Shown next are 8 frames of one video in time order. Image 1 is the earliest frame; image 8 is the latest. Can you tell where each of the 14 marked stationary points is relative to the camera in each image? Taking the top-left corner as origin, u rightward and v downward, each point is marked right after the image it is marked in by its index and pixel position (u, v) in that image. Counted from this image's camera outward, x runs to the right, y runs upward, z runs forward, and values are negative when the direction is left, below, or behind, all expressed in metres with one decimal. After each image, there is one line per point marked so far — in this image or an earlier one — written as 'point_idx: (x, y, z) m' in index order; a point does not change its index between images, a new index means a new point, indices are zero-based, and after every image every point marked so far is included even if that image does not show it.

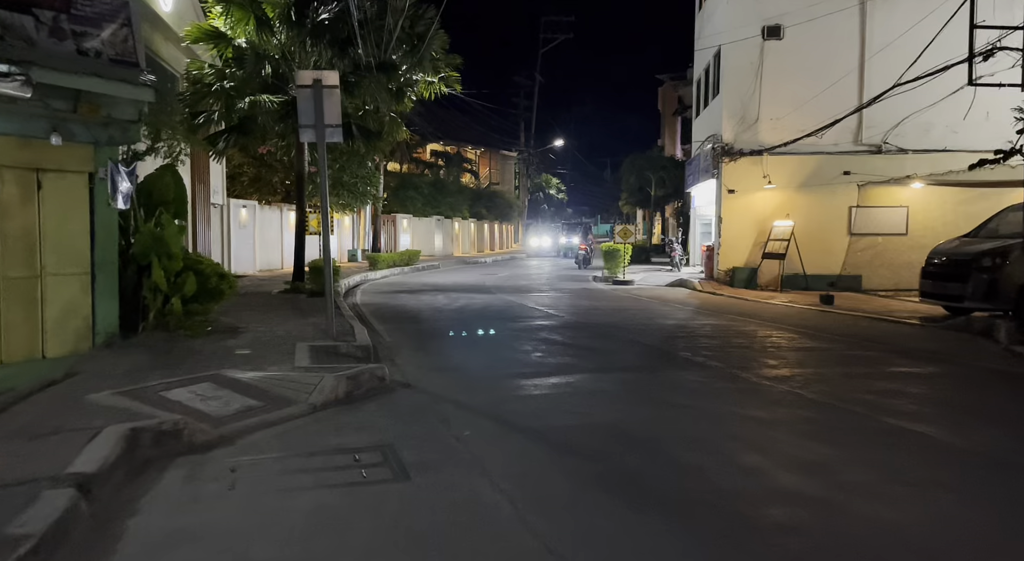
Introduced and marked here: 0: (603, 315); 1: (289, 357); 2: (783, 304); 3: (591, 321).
0: (+1.8, -0.6, +17.2) m
1: (-2.5, -0.9, +9.5) m
2: (+5.9, -0.5, +19.3) m
3: (+1.4, -0.7, +15.3) m
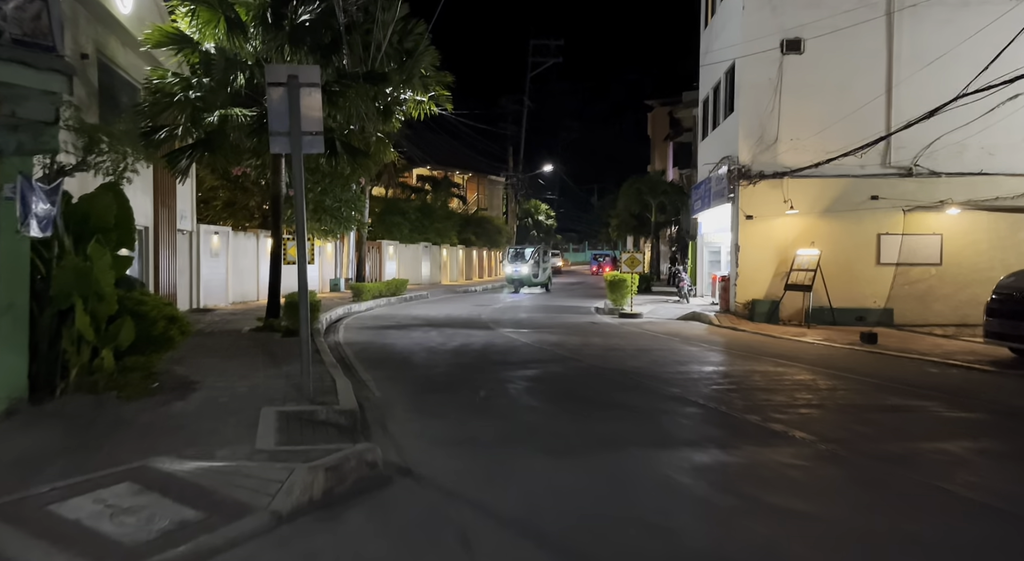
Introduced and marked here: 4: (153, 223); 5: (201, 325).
0: (+1.9, -1.3, +15.1) m
1: (-2.2, -1.3, +7.3) m
2: (+6.0, -1.3, +17.2) m
3: (+1.5, -1.3, +13.2) m
4: (-7.9, +1.3, +19.0) m
5: (-6.5, -1.0, +18.1) m
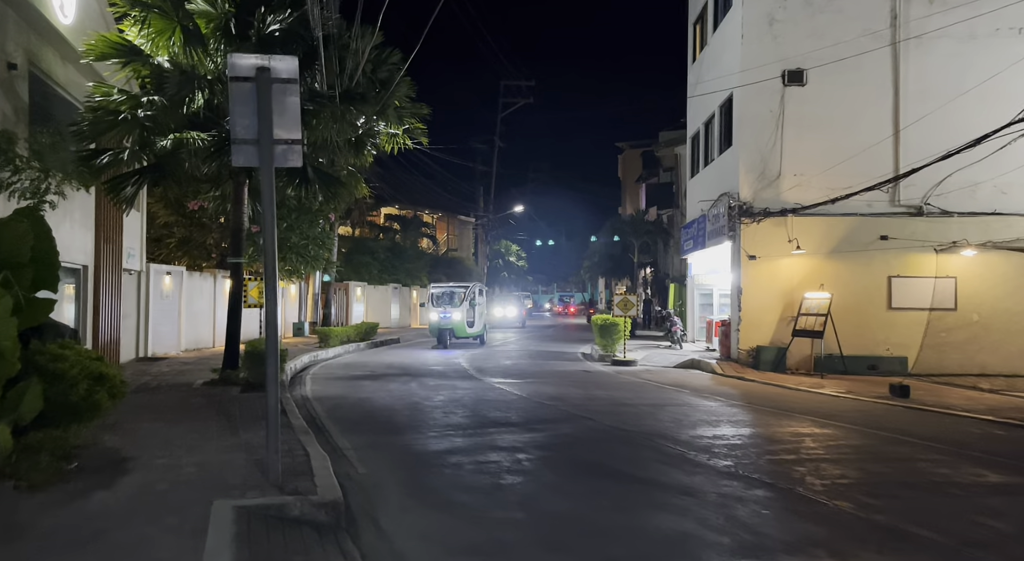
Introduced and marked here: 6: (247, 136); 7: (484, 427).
0: (+1.9, -2.0, +13.2) m
1: (-1.9, -1.6, +5.2) m
2: (+5.8, -2.1, +15.5) m
3: (+1.6, -1.9, +11.3) m
4: (-8.1, +0.4, +16.9) m
5: (-6.7, -1.8, +15.8) m
6: (-2.2, +1.2, +7.0) m
7: (-0.4, -1.9, +11.3) m
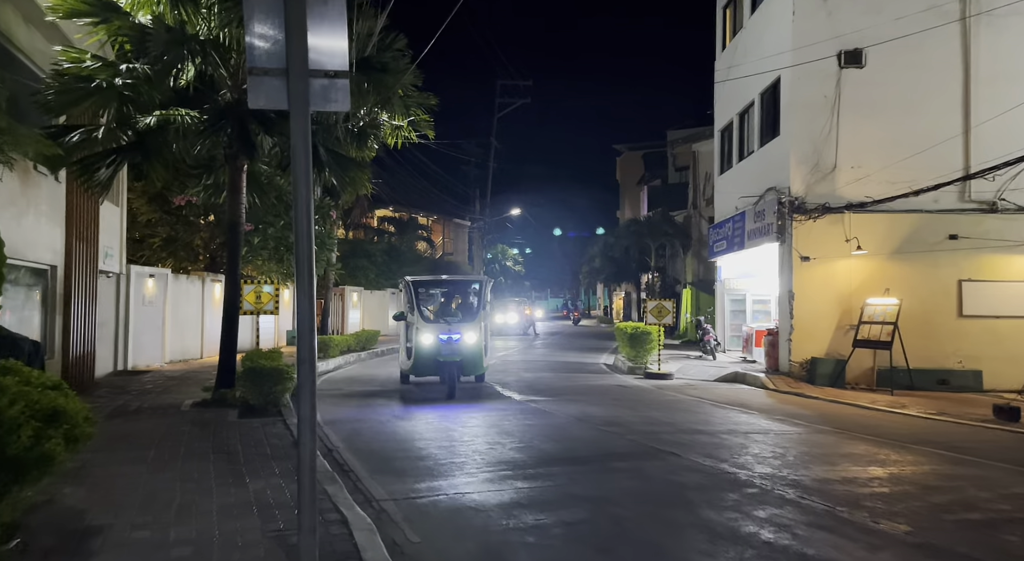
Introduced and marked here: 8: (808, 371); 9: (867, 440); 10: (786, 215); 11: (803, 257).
0: (+2.6, -2.0, +11.0) m
1: (-1.1, -1.6, +3.0) m
2: (+6.5, -2.1, +13.4) m
3: (+2.3, -1.9, +9.1) m
4: (-7.5, +0.4, +14.5) m
5: (-6.0, -1.8, +13.5) m
6: (-1.4, +1.2, +4.8) m
7: (+0.4, -1.9, +9.0) m
8: (+6.4, -1.9, +18.6) m
9: (+4.5, -2.0, +11.0) m
10: (+6.0, +1.4, +18.9) m
11: (+6.3, +0.5, +18.7) m
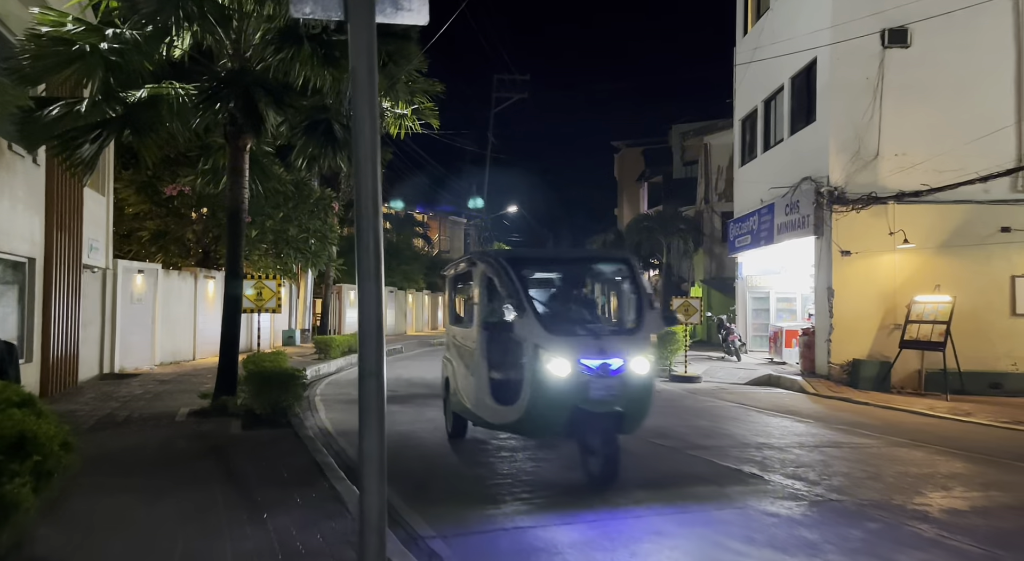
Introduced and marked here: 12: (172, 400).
0: (+3.1, -2.0, +9.7) m
1: (-0.5, -1.5, +1.6) m
2: (+6.9, -2.1, +12.1) m
3: (+2.8, -1.9, +7.7) m
4: (-7.0, +0.4, +13.0) m
5: (-5.5, -1.7, +12.0) m
6: (-0.8, +1.3, +3.4) m
7: (+0.9, -1.9, +7.7) m
8: (+6.7, -1.9, +17.3) m
9: (+5.0, -2.0, +9.7) m
10: (+6.4, +1.5, +17.6) m
11: (+6.7, +0.6, +17.4) m
12: (-5.0, -1.8, +12.7) m
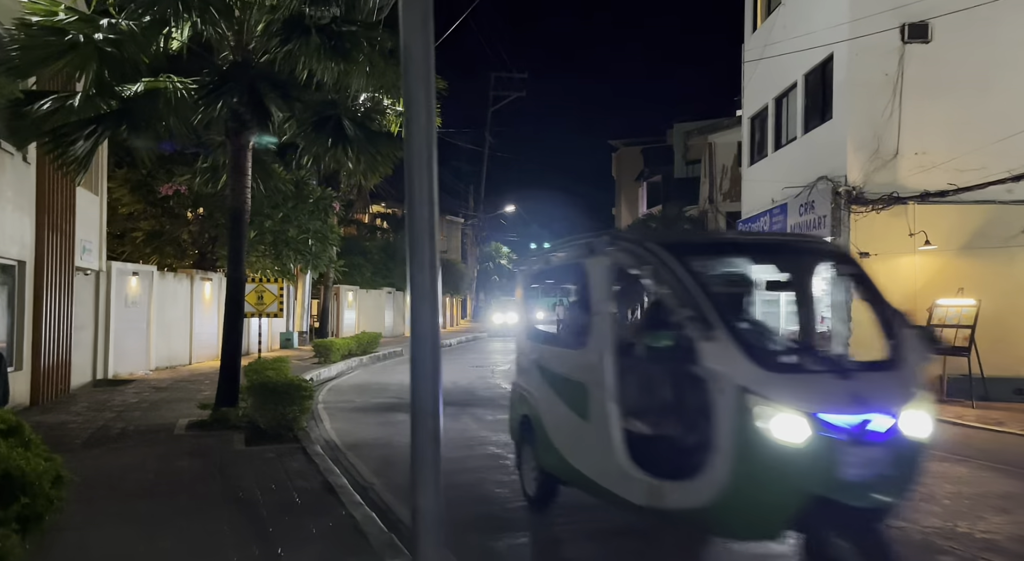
0: (+3.3, -2.0, +9.1) m
1: (-0.2, -1.6, +1.0) m
2: (+7.2, -2.1, +11.6) m
3: (+3.1, -1.9, +7.2) m
4: (-6.8, +0.4, +12.4) m
5: (-5.3, -1.8, +11.4) m
6: (-0.5, +1.2, +2.8) m
7: (+1.1, -1.9, +7.1) m
8: (+6.9, -1.9, +16.8) m
9: (+5.3, -2.0, +9.2) m
10: (+6.6, +1.5, +17.1) m
11: (+6.9, +0.5, +16.9) m
12: (-4.8, -1.8, +12.1) m
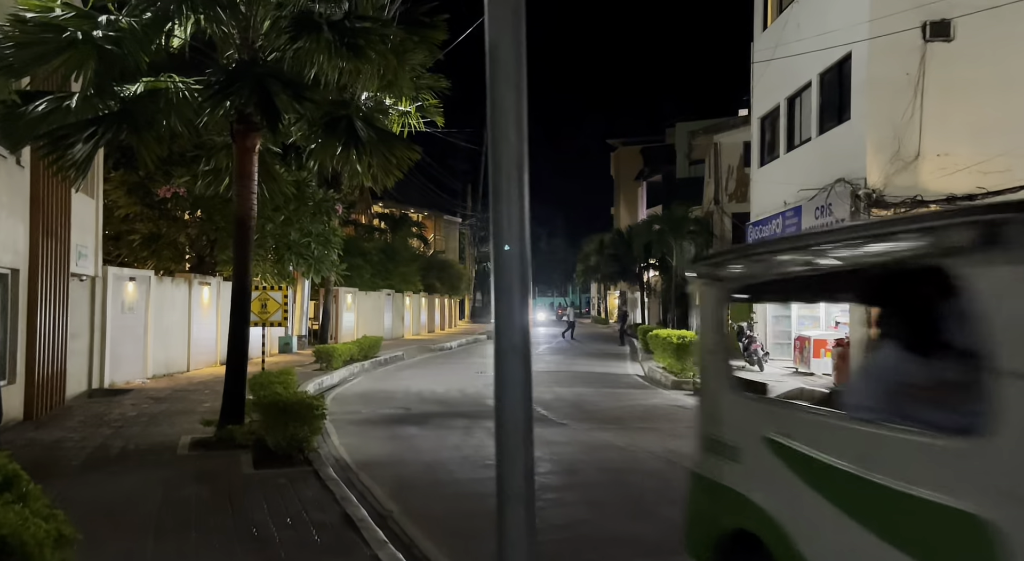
0: (+3.5, -2.1, +8.6) m
1: (+0.1, -1.7, +0.5) m
2: (+7.4, -2.2, +11.1) m
3: (+3.3, -2.1, +6.7) m
4: (-6.6, +0.3, +11.8) m
5: (-5.1, -1.9, +10.9) m
6: (-0.2, +1.1, +2.3) m
7: (+1.4, -2.1, +6.6) m
8: (+7.1, -2.0, +16.3) m
9: (+5.5, -2.2, +8.7) m
10: (+6.8, +1.3, +16.6) m
11: (+7.1, +0.4, +16.4) m
12: (-4.6, -1.9, +11.6) m
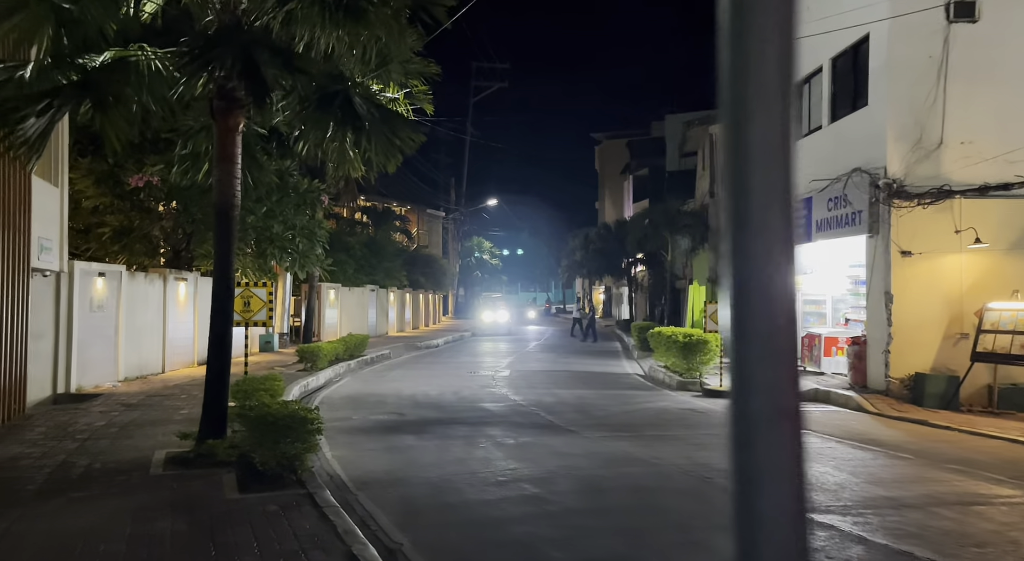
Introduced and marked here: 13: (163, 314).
0: (+3.7, -2.1, +7.7) m
1: (+0.5, -1.7, -0.5) m
2: (+7.5, -2.2, +10.2) m
3: (+3.6, -2.0, +5.7) m
4: (-6.5, +0.3, +10.6) m
5: (-4.9, -1.9, +9.7) m
6: (+0.2, +1.1, +1.2) m
7: (+1.7, -2.0, +5.6) m
8: (+7.1, -1.9, +15.4) m
9: (+5.7, -2.1, +7.8) m
10: (+6.8, +1.4, +15.7) m
11: (+7.1, +0.5, +15.5) m
12: (-4.5, -1.9, +10.4) m
13: (-7.2, -0.7, +17.8) m
